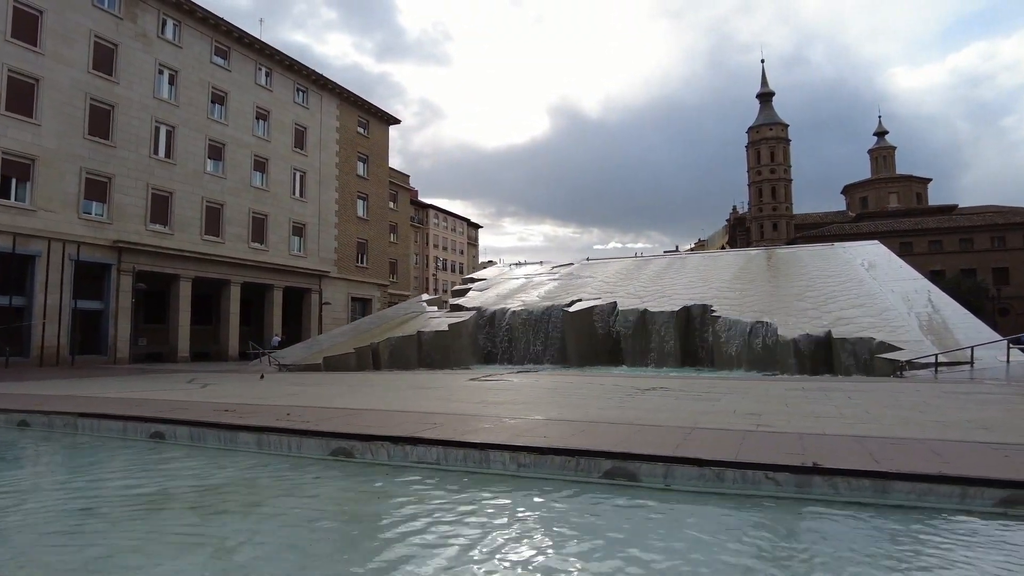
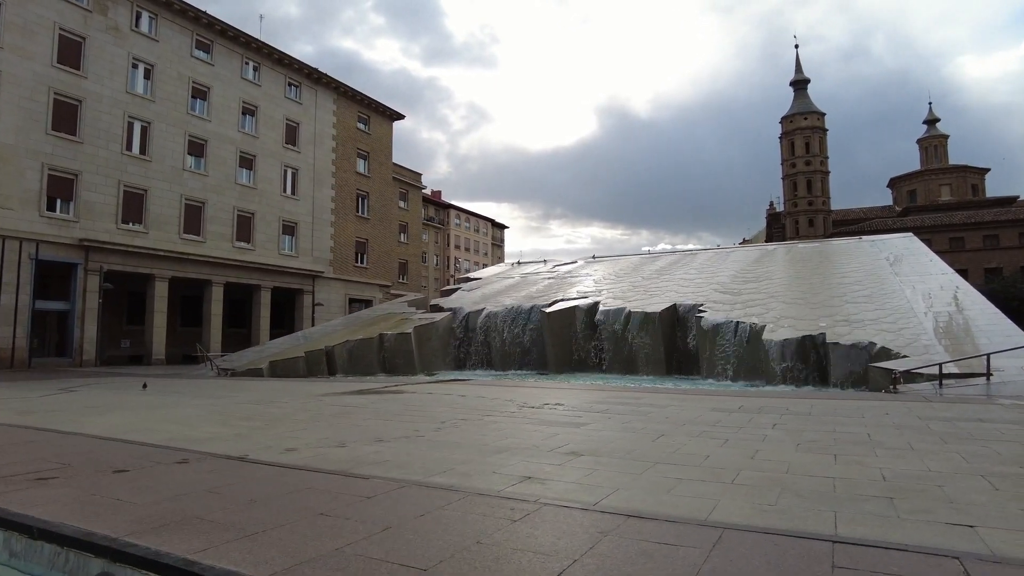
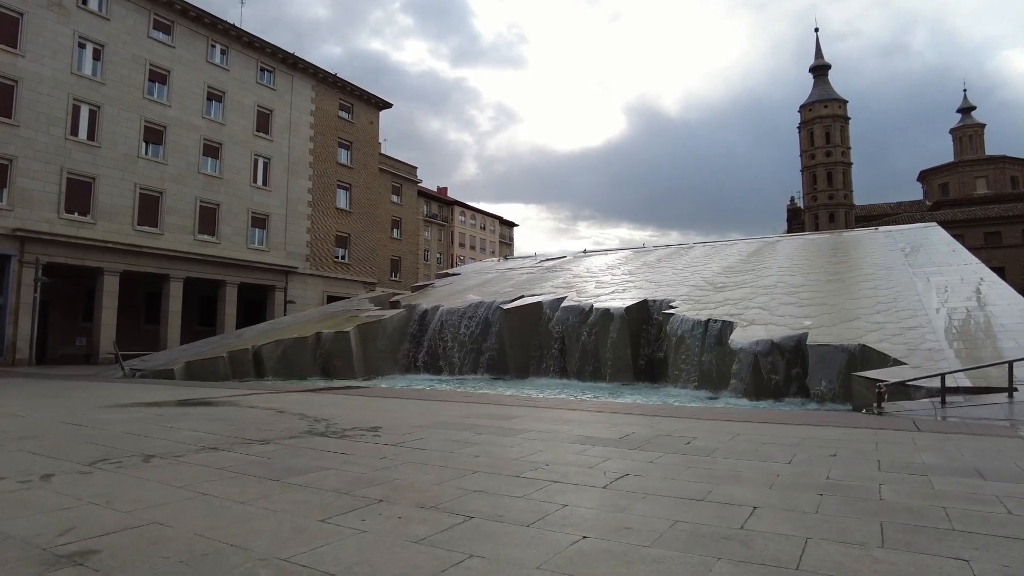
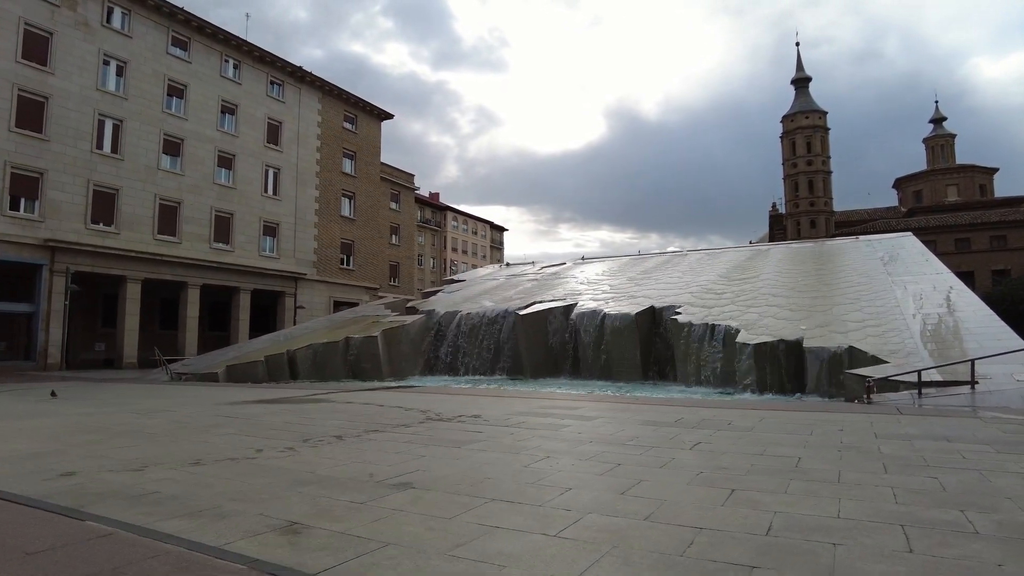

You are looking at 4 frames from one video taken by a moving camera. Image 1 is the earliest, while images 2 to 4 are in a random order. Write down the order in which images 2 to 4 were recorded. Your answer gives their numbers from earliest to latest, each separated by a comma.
2, 4, 3
